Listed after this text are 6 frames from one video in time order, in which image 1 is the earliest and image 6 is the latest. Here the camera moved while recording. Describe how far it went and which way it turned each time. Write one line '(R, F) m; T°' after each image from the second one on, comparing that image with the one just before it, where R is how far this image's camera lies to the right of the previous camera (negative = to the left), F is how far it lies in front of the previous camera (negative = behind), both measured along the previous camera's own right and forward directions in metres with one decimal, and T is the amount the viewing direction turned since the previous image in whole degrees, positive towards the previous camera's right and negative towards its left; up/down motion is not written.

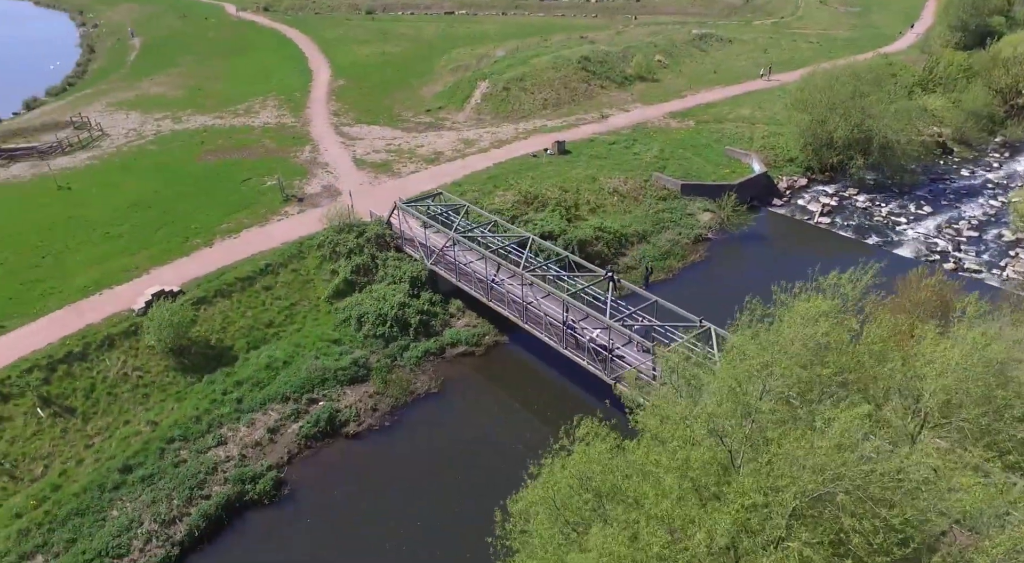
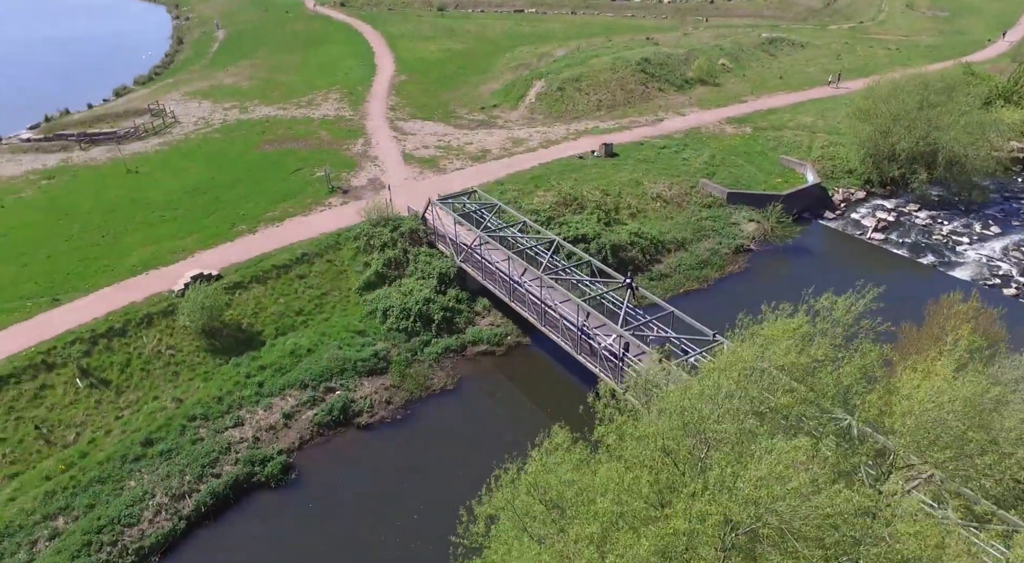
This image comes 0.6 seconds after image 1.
(+2.7, +0.2) m; -6°
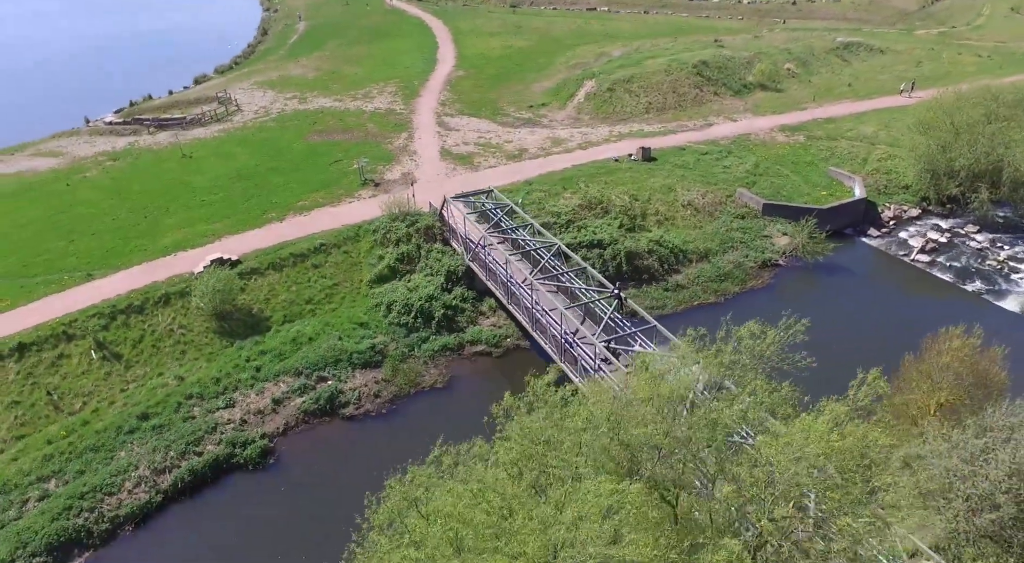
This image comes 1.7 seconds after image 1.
(+4.6, +0.7) m; -7°
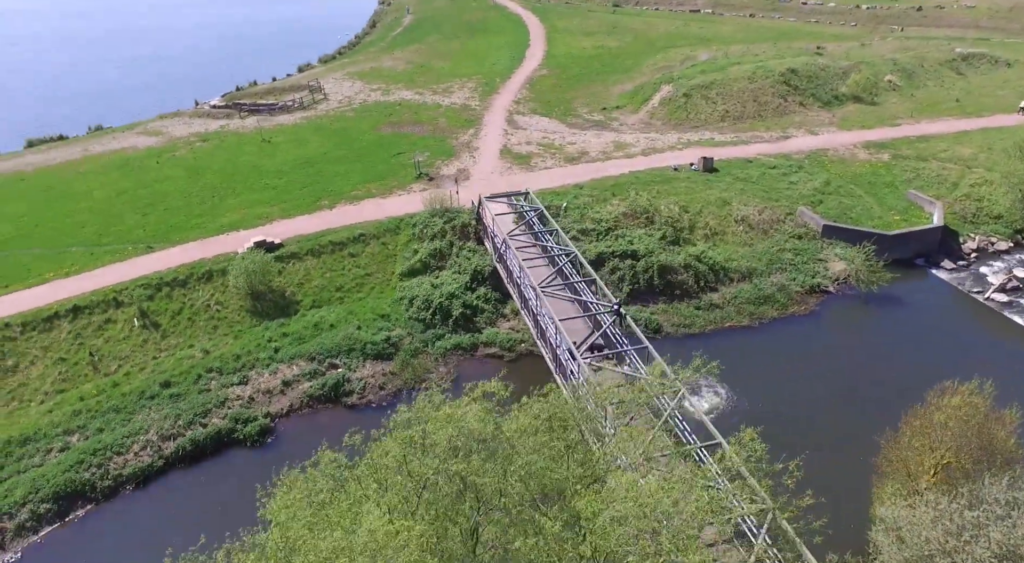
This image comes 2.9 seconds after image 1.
(+5.1, +0.8) m; -9°
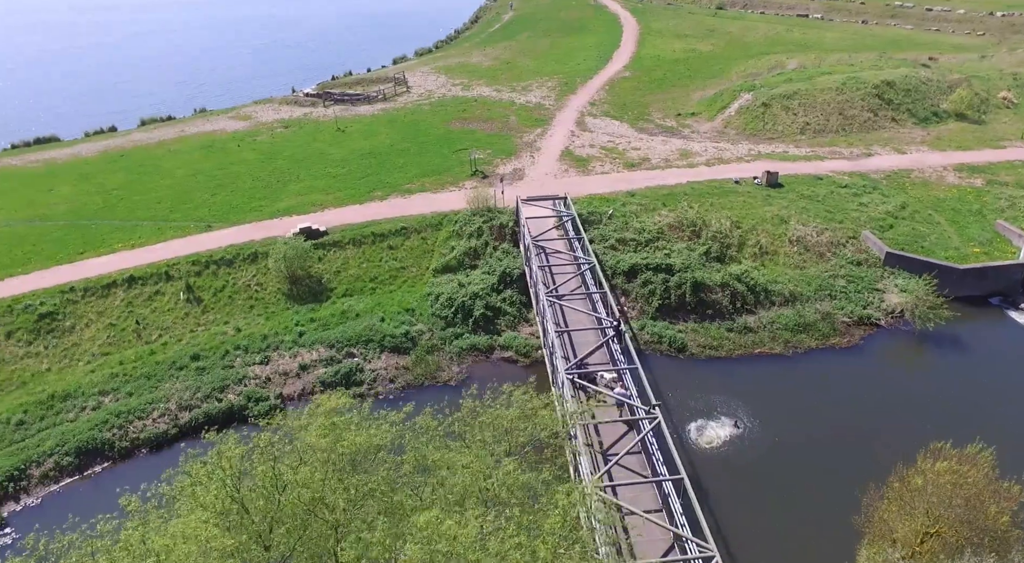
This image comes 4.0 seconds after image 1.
(+4.7, +0.9) m; -9°
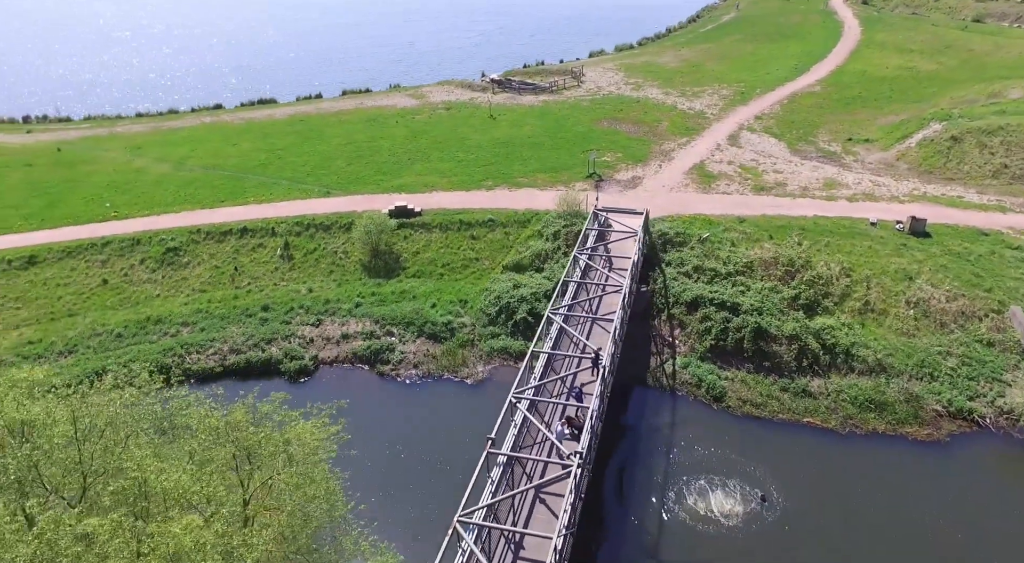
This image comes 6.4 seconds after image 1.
(+9.6, +3.2) m; -18°
